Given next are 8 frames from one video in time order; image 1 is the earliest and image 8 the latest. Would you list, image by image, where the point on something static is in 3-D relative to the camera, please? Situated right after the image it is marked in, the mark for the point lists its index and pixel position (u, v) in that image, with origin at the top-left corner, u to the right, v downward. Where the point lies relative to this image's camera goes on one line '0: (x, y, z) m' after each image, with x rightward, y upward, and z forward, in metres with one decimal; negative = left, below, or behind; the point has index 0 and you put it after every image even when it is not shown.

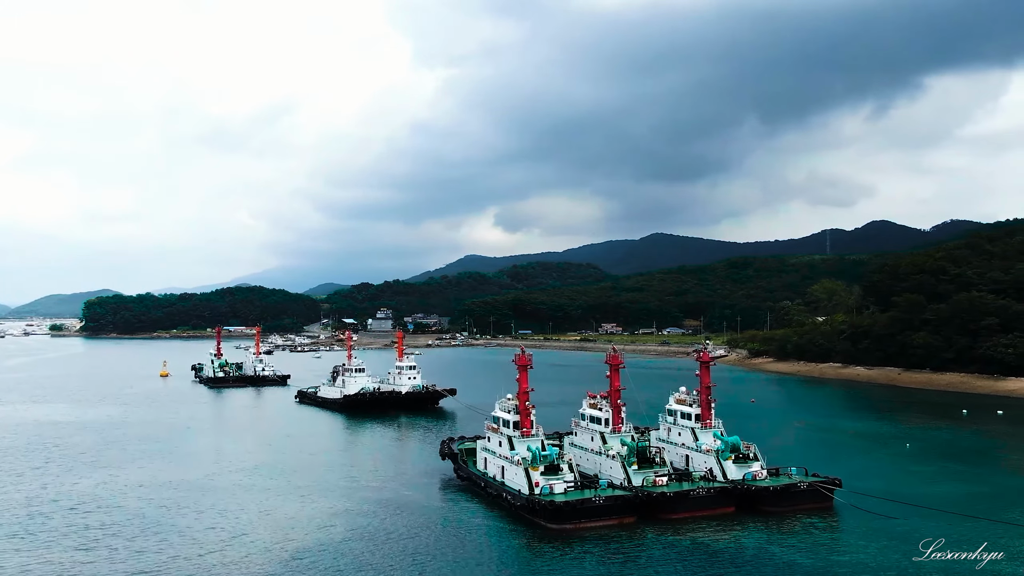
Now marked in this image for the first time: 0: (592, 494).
0: (+2.3, -5.8, +19.9) m
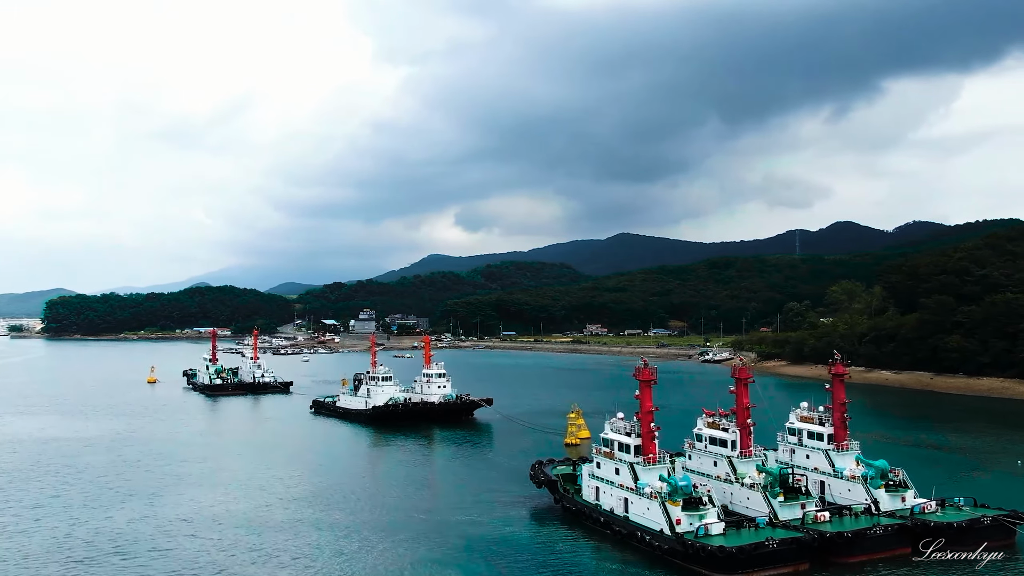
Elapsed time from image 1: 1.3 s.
0: (+5.8, -5.9, +17.0) m
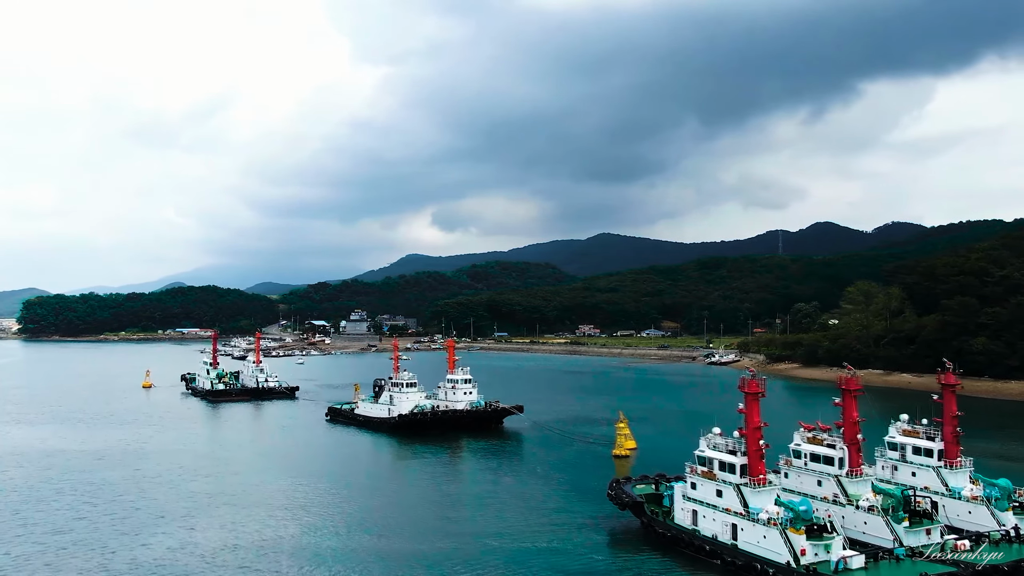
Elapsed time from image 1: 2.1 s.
0: (+8.3, -6.0, +15.2) m
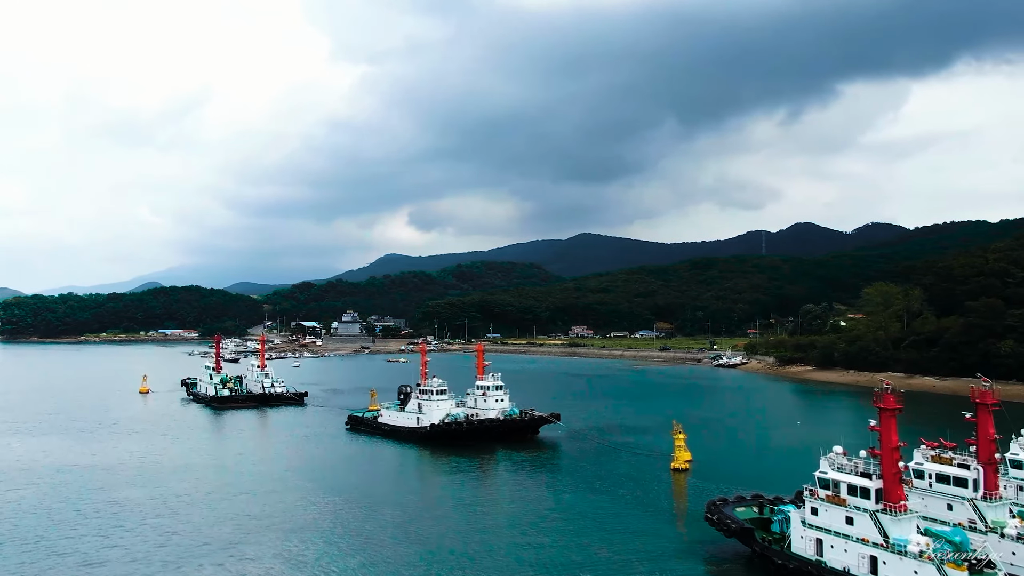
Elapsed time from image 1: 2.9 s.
0: (+10.9, -6.1, +13.4) m
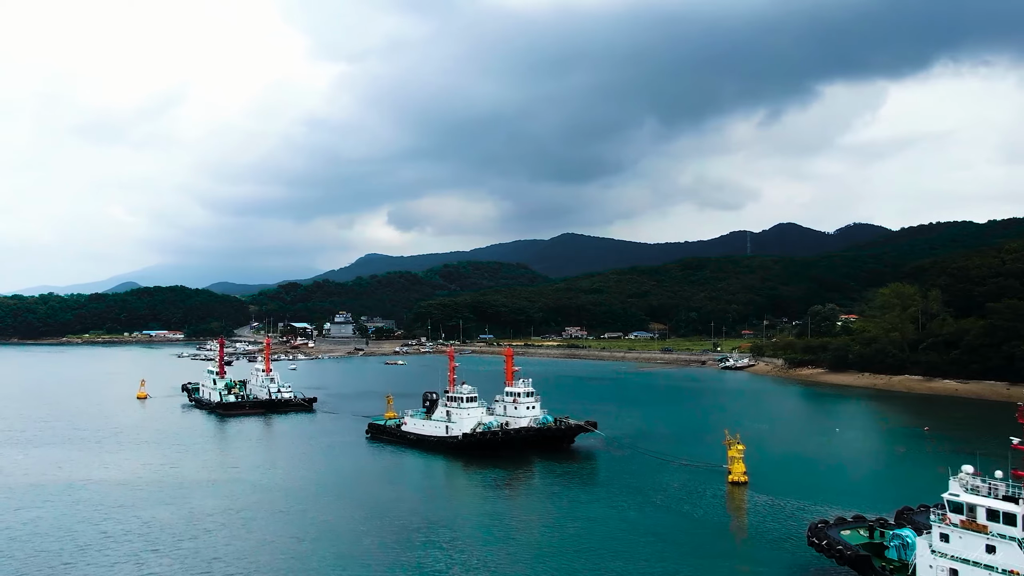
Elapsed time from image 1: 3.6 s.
0: (+13.2, -6.2, +12.0) m
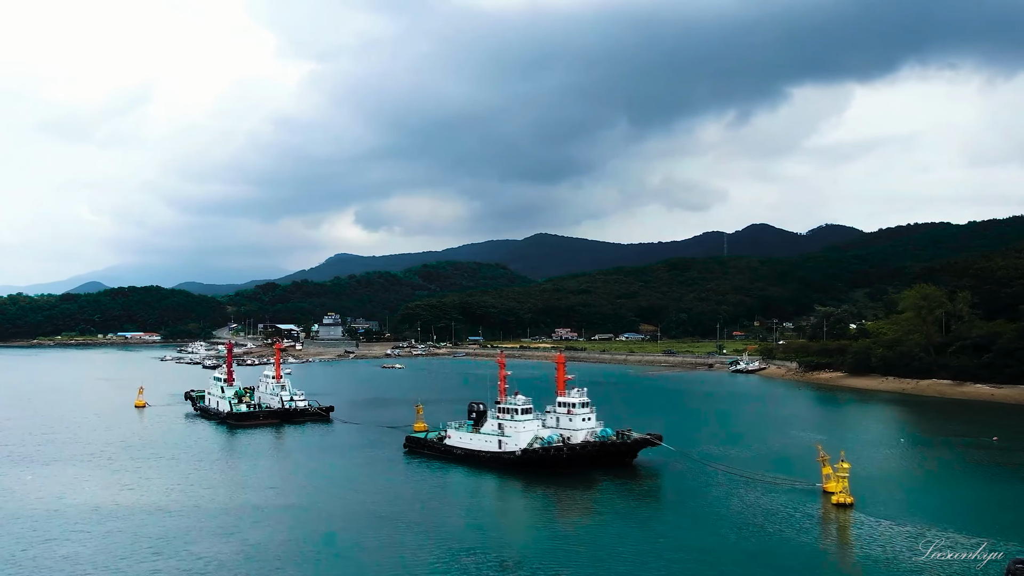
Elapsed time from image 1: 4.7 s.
0: (+16.9, -6.4, +9.9) m
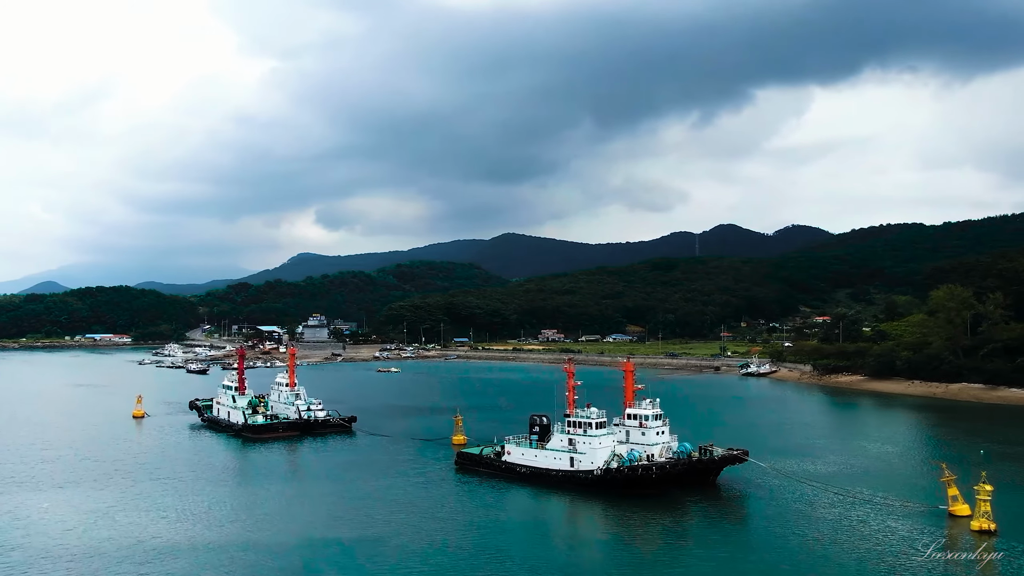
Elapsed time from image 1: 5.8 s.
0: (+21.2, -6.6, +7.8) m
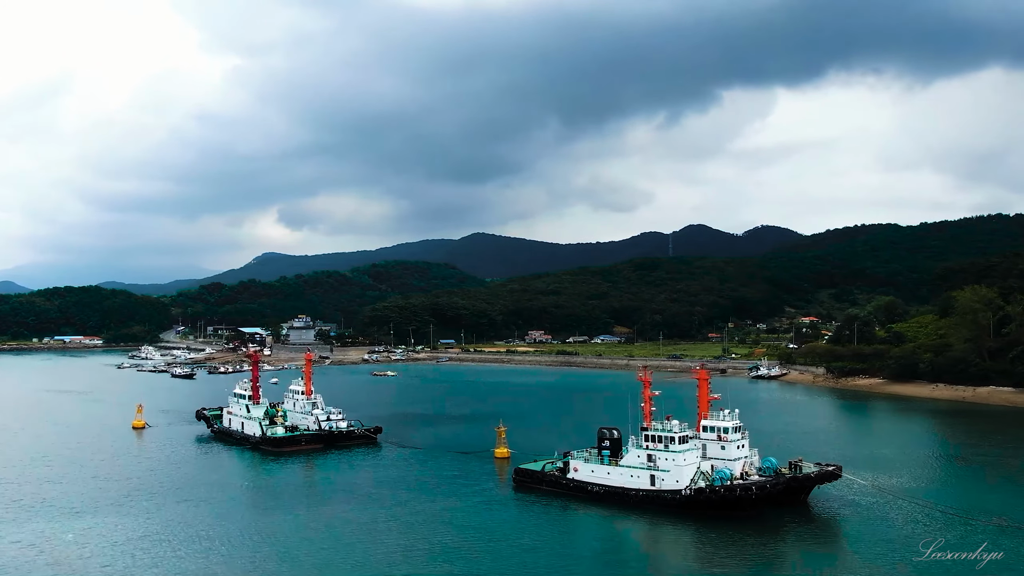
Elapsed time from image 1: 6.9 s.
0: (+25.3, -6.8, +6.1) m
